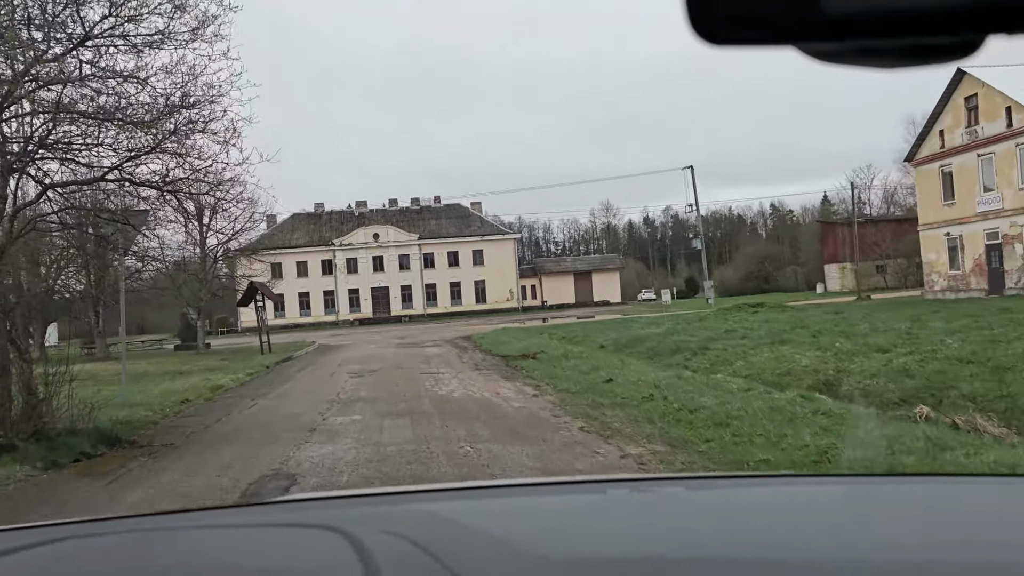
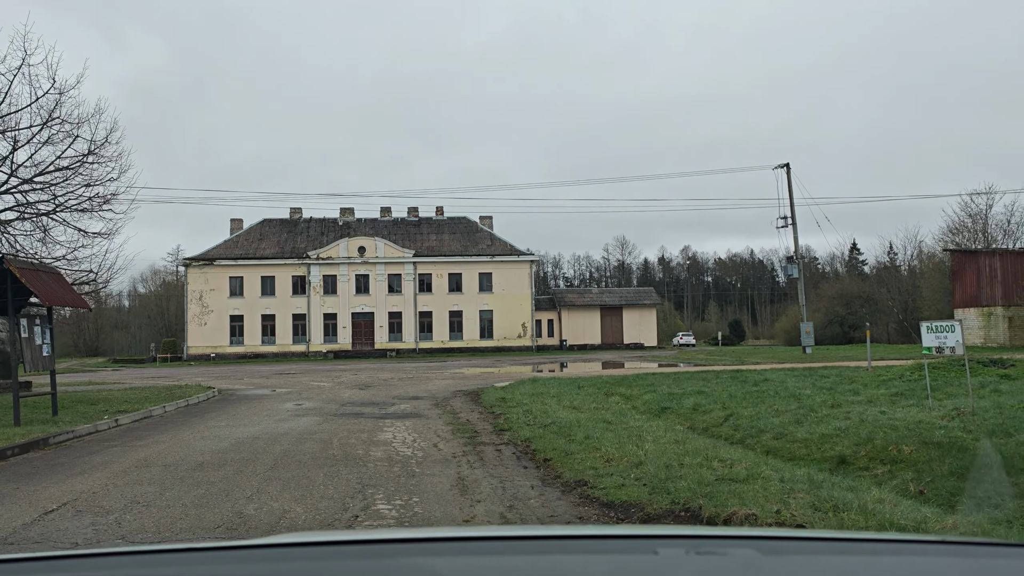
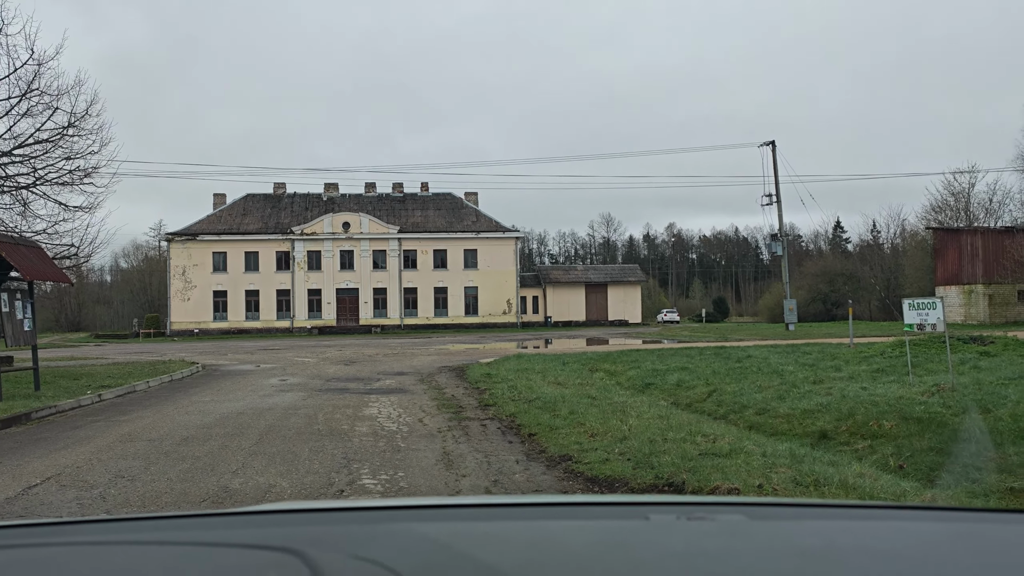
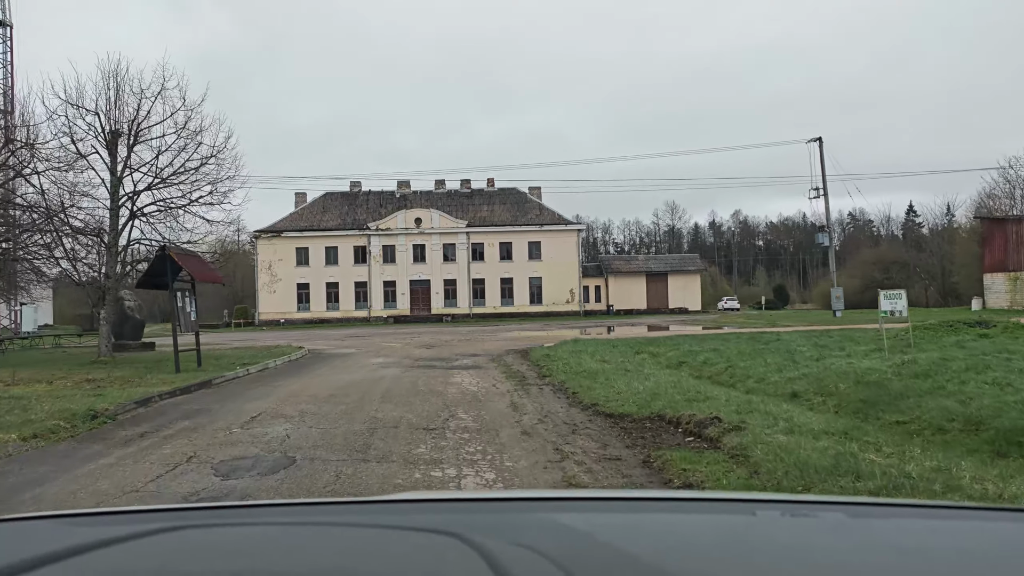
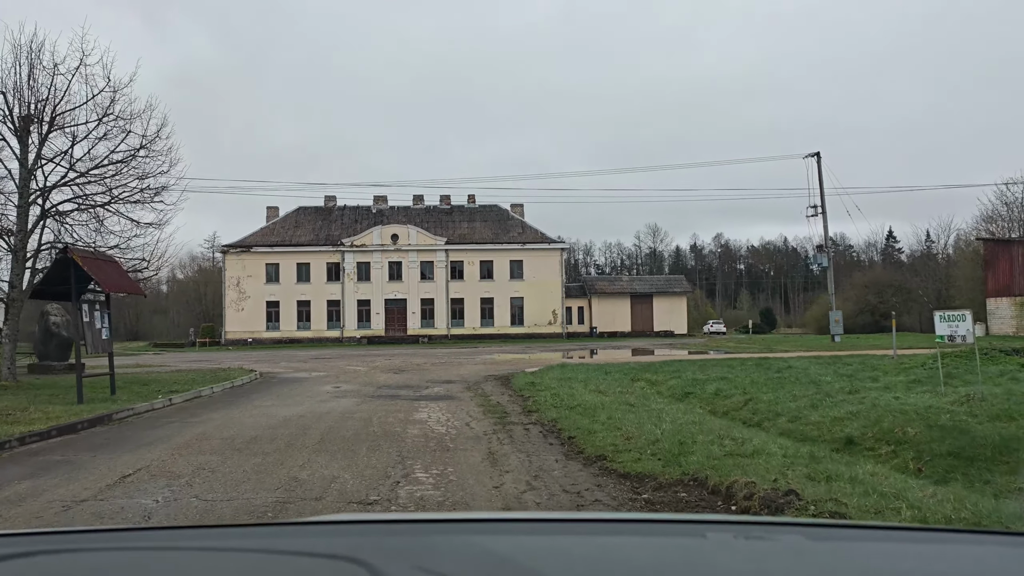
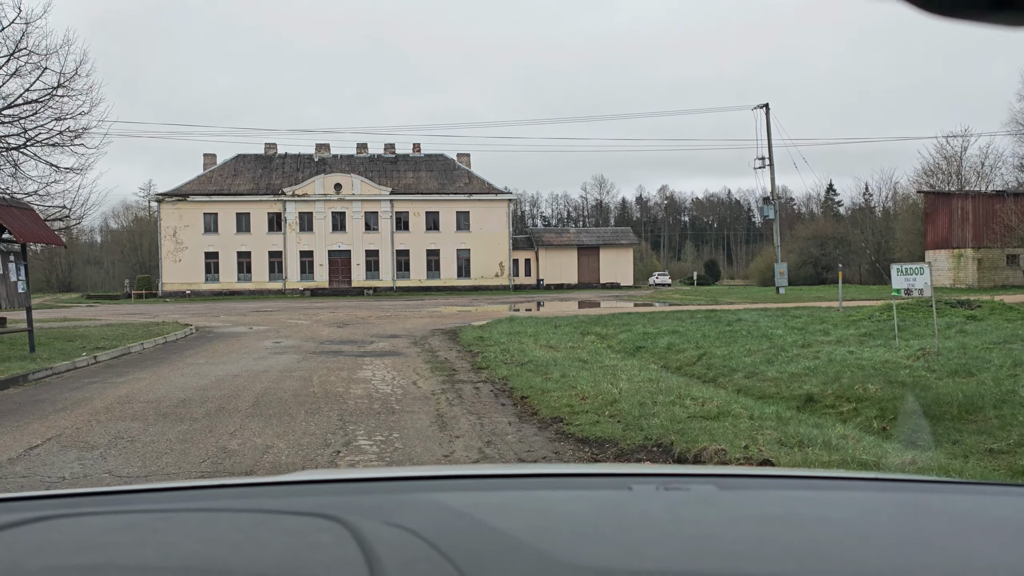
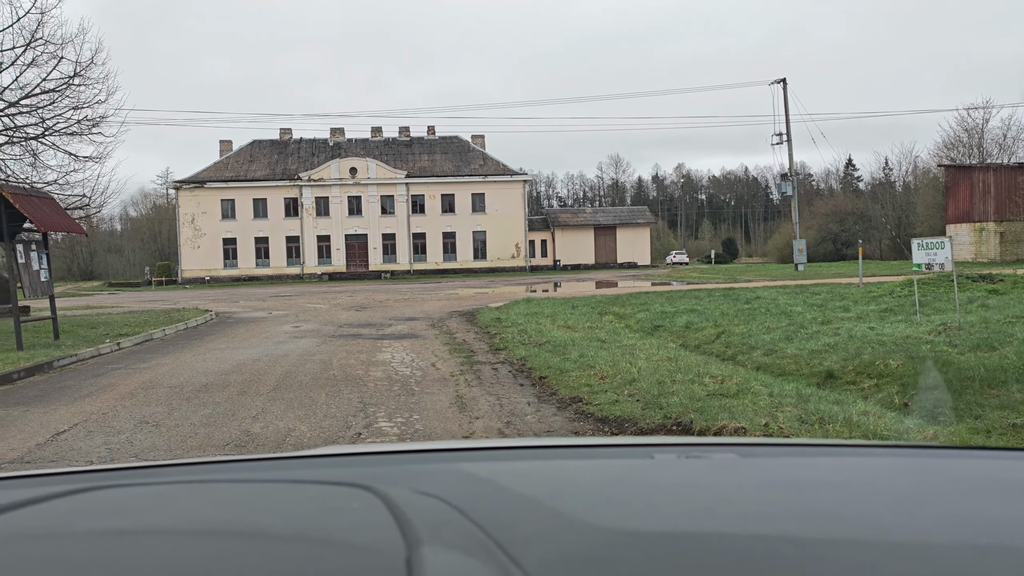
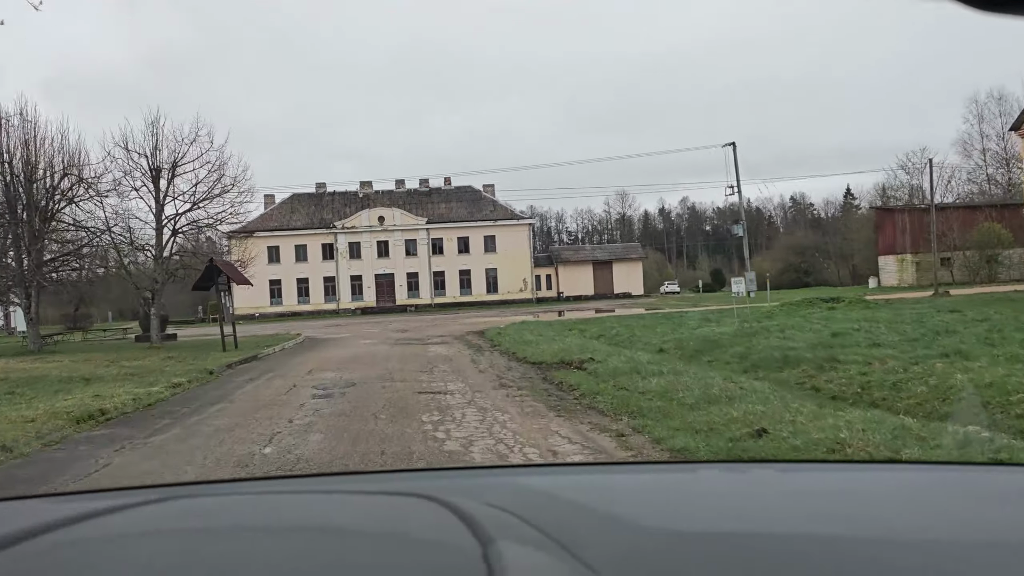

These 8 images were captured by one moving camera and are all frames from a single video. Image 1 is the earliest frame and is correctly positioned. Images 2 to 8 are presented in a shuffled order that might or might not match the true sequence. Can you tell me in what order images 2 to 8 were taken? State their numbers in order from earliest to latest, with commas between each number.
8, 4, 5, 2, 3, 6, 7
